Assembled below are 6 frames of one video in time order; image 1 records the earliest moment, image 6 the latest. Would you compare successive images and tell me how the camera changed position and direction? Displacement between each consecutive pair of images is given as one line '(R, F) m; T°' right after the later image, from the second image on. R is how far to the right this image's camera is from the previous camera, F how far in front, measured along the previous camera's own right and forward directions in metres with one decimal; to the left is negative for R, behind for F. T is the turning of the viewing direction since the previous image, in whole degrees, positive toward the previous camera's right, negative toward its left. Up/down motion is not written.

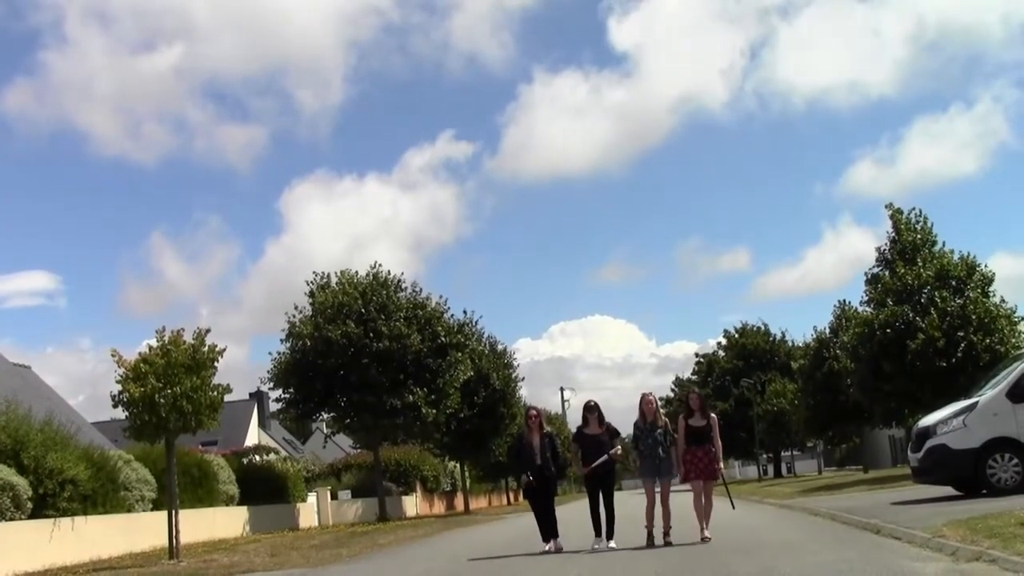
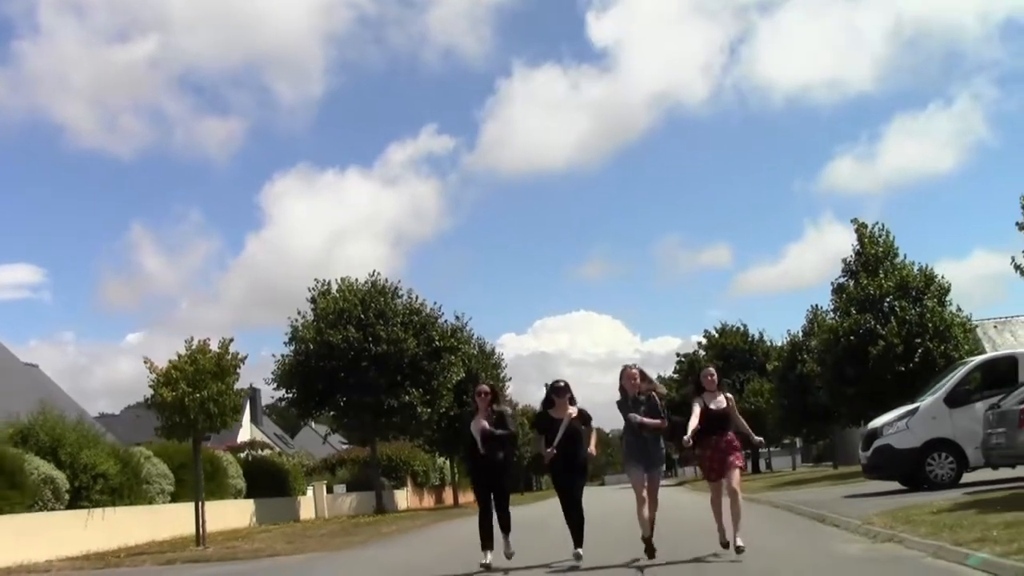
(-0.1, -2.0) m; +1°
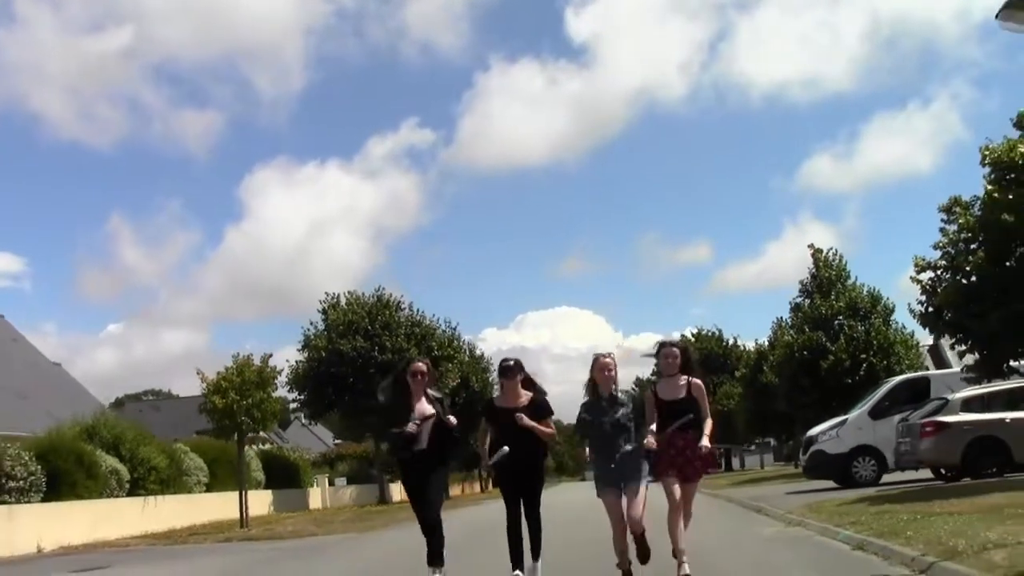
(-0.3, -3.5) m; +1°
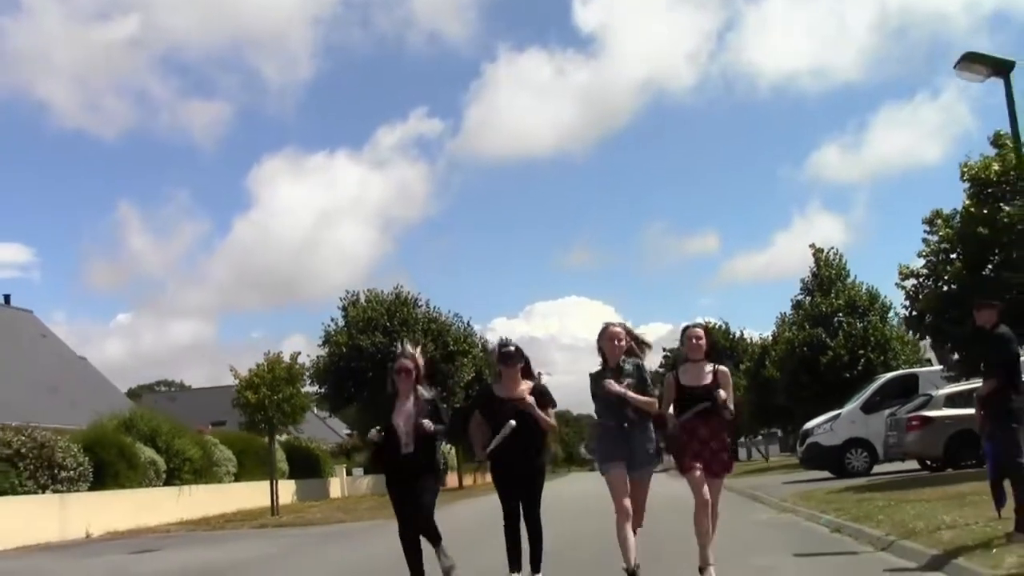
(-0.1, -1.4) m; 0°
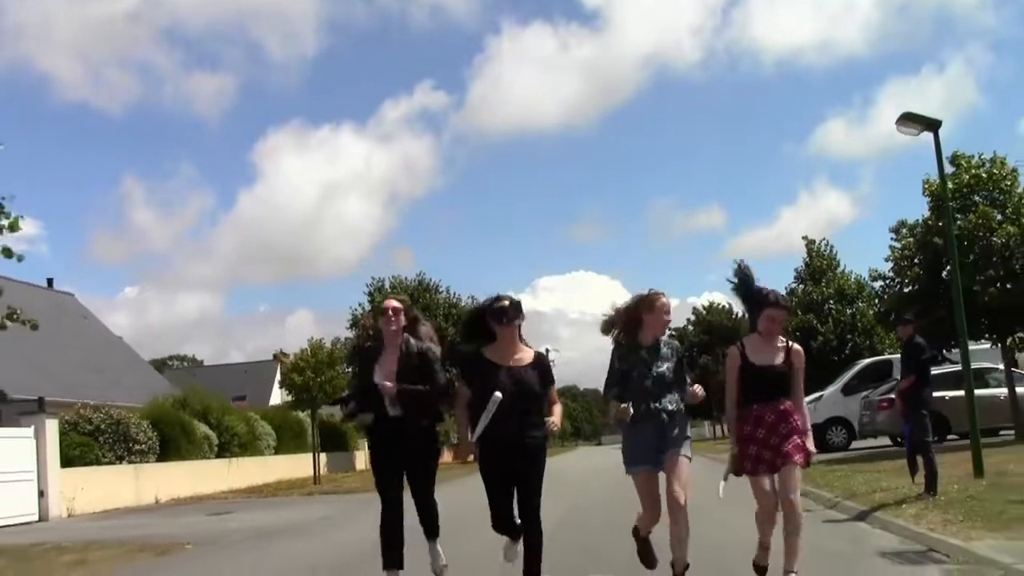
(-0.3, -2.7) m; 0°
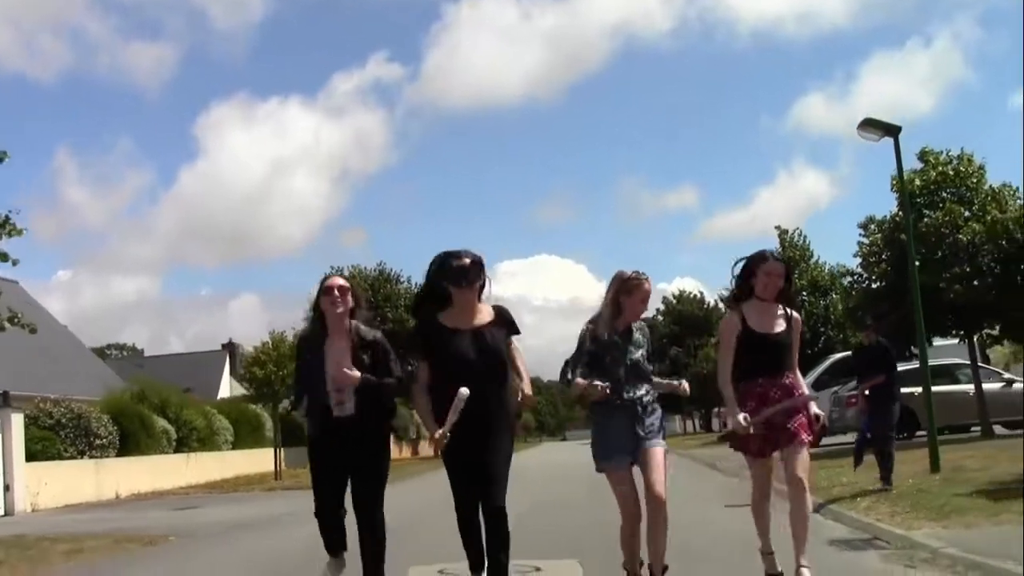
(0.0, +0.2) m; +2°
